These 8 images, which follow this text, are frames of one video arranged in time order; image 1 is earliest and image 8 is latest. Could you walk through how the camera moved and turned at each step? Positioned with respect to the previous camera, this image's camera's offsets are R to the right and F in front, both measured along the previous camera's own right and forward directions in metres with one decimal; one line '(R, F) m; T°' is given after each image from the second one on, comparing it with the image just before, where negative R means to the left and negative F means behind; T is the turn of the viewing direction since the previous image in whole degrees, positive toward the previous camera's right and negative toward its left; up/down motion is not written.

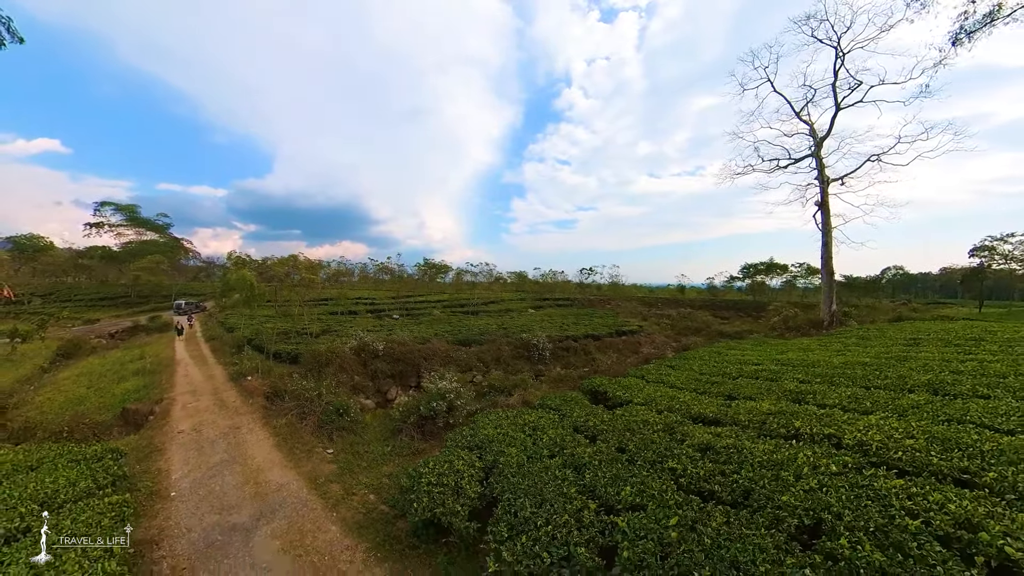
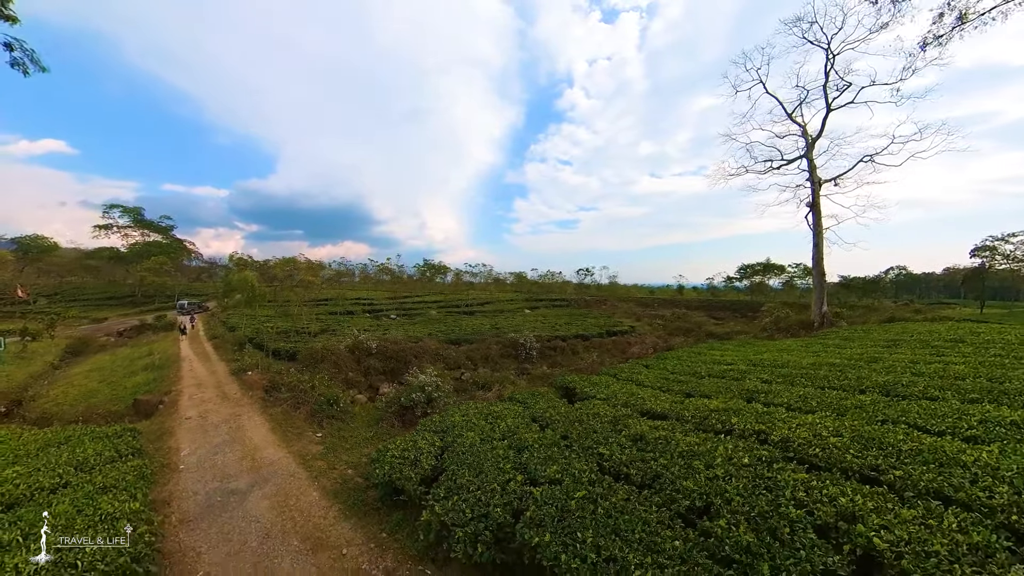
(+0.7, -0.9) m; 0°
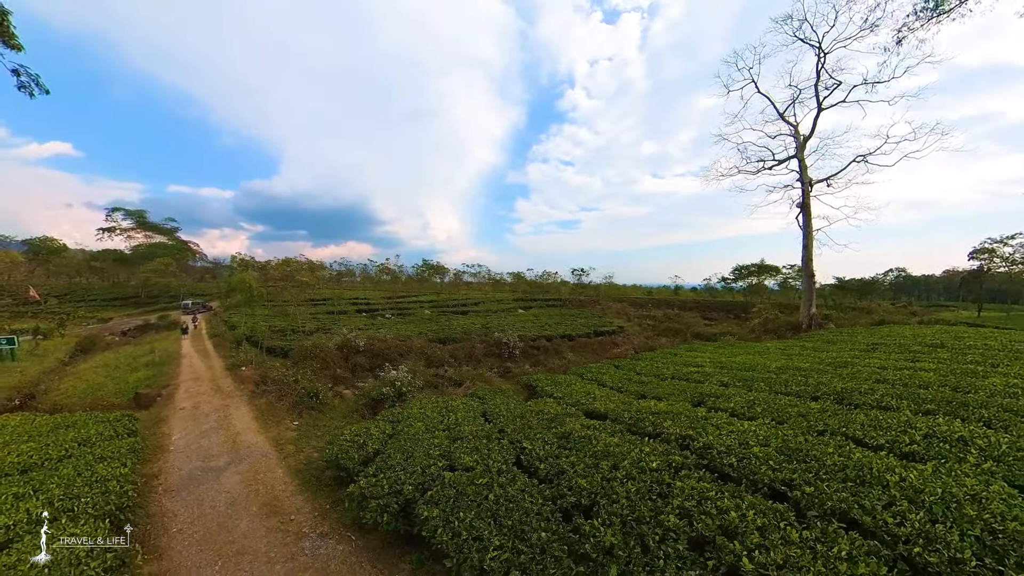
(+1.0, -1.0) m; 0°
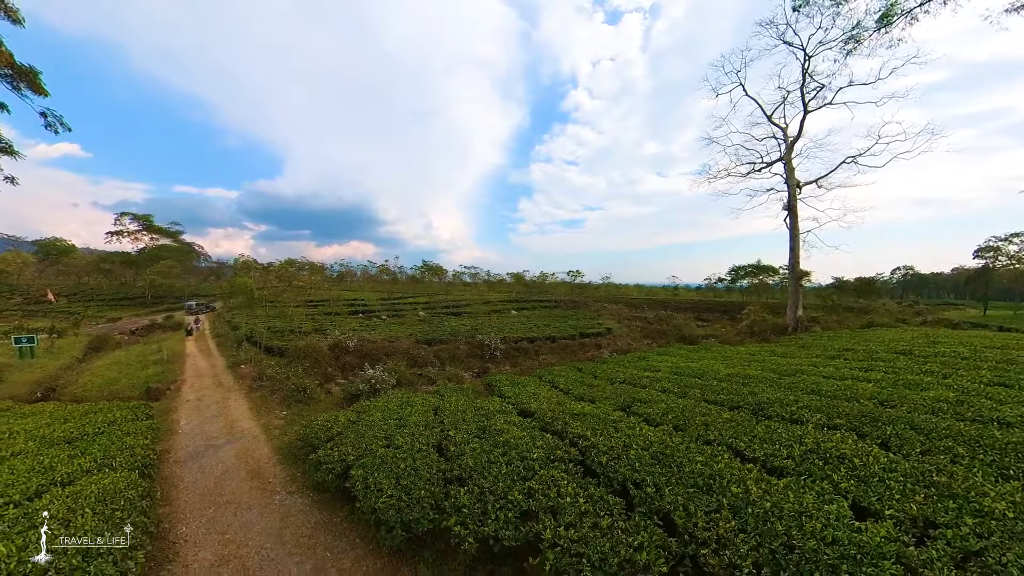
(+1.3, -1.3) m; -1°
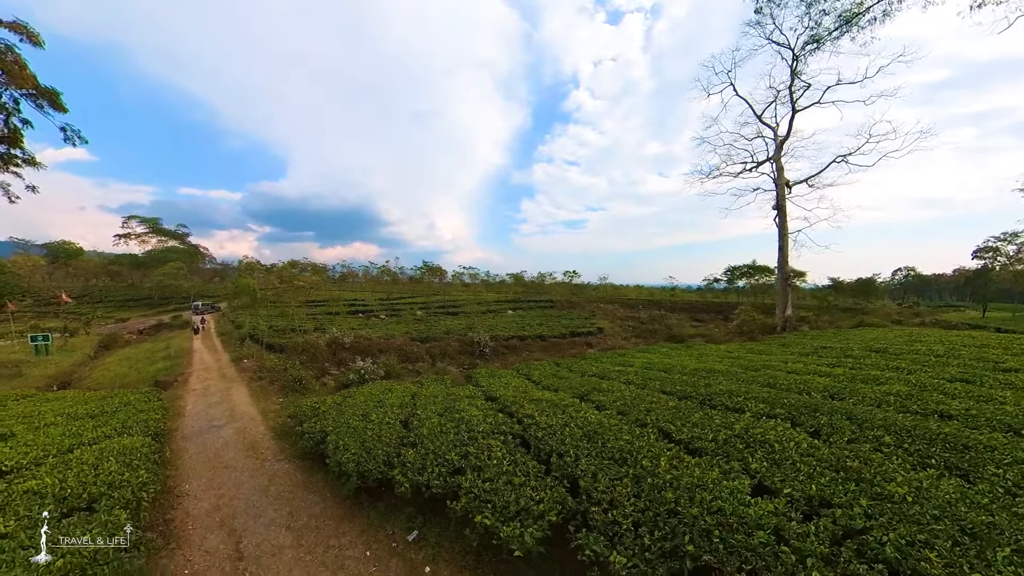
(+0.8, -1.1) m; 0°
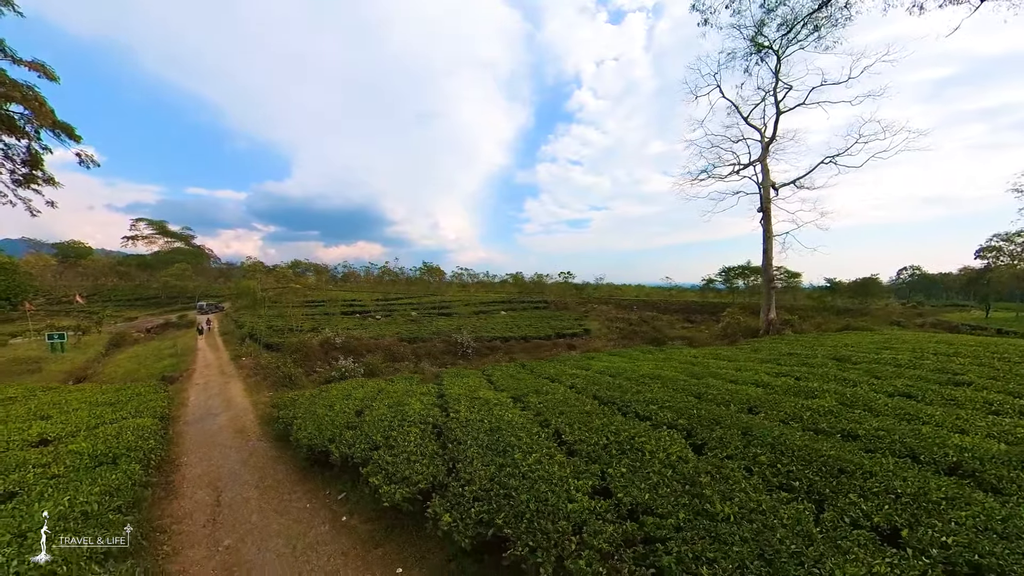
(+1.4, -1.4) m; -1°
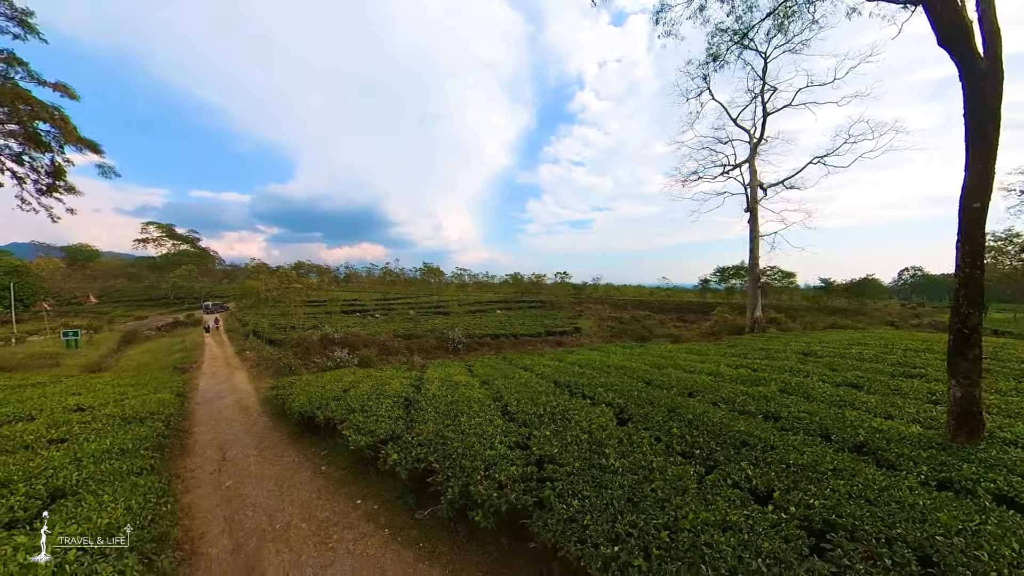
(+1.0, -1.4) m; 0°
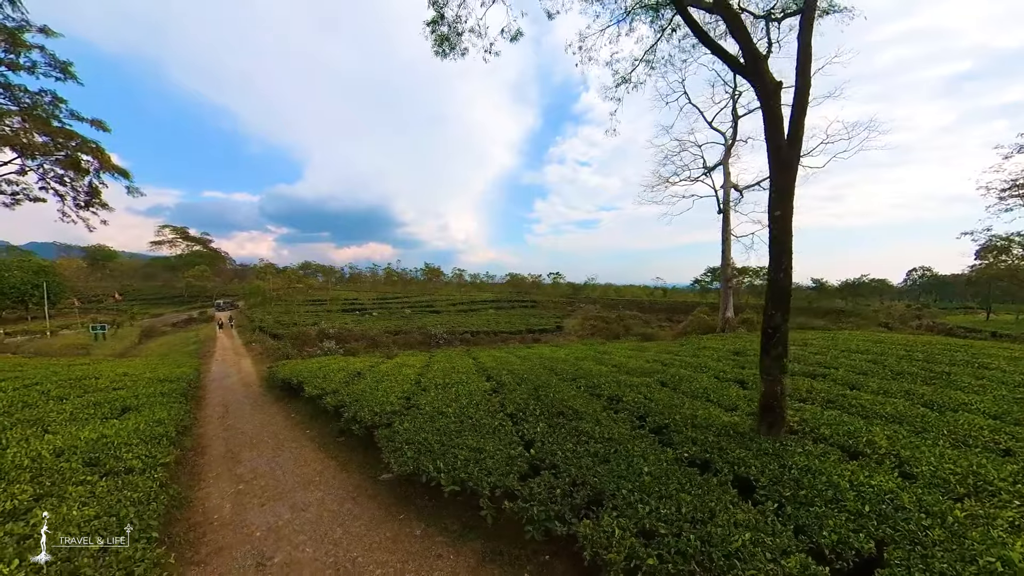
(+2.3, -2.9) m; -1°
